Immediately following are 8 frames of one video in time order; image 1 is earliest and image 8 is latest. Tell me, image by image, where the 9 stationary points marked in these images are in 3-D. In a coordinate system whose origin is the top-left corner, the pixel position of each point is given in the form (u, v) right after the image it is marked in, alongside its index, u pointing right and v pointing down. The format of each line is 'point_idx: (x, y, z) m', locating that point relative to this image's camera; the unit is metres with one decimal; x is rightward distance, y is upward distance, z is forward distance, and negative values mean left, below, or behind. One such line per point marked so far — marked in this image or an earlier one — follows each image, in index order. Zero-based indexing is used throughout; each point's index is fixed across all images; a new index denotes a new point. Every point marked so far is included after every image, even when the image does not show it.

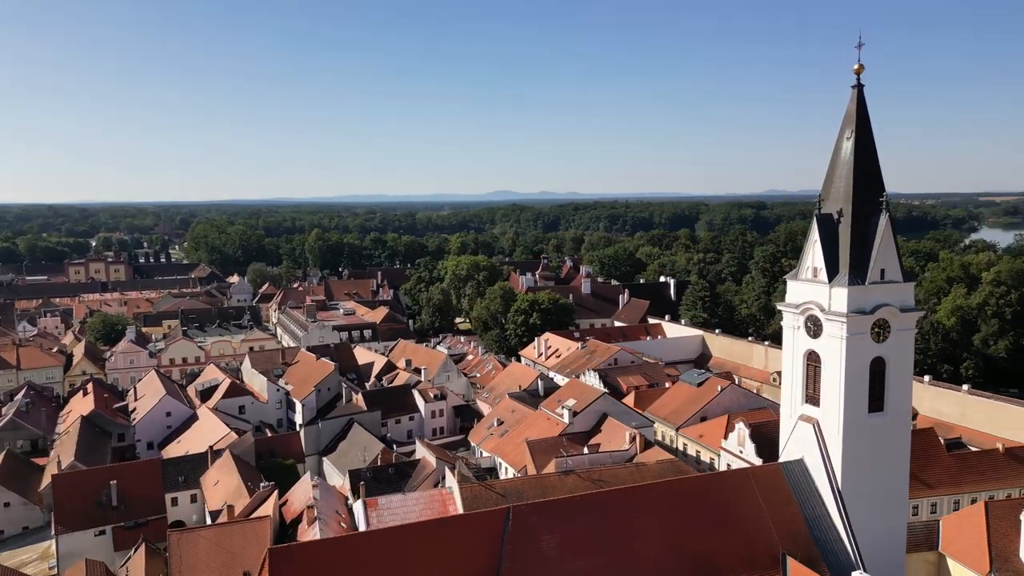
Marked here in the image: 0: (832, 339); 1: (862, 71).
0: (+7.8, -1.3, +17.9) m
1: (+8.7, +5.4, +18.2) m
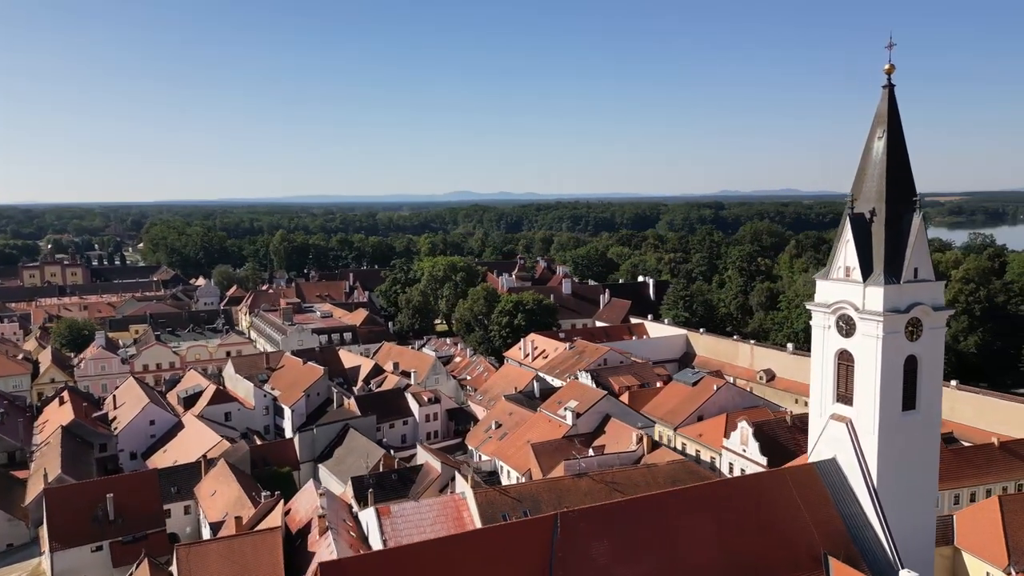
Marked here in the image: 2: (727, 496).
0: (+8.7, -1.2, +17.9) m
1: (+9.5, +5.4, +18.3) m
2: (+5.4, -4.9, +17.3) m
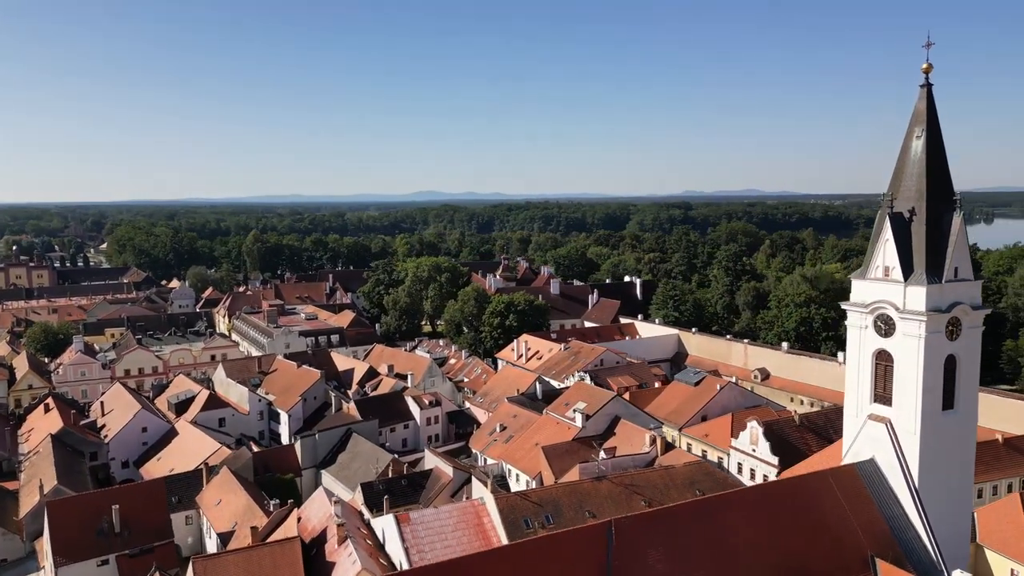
0: (+9.7, -1.2, +17.9) m
1: (+10.4, +5.4, +18.2) m
2: (+6.4, -4.9, +17.1) m
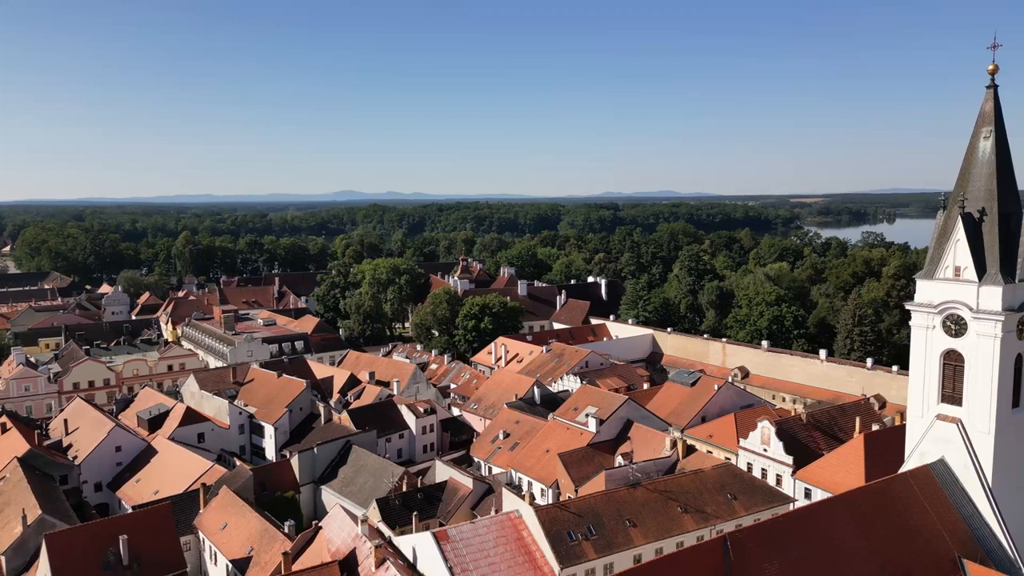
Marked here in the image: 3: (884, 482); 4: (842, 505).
0: (+11.5, -1.2, +17.9) m
1: (+12.2, +5.4, +18.4) m
2: (+8.4, -4.9, +16.8) m
3: (+8.9, -4.7, +17.3) m
4: (+7.5, -4.9, +16.5) m
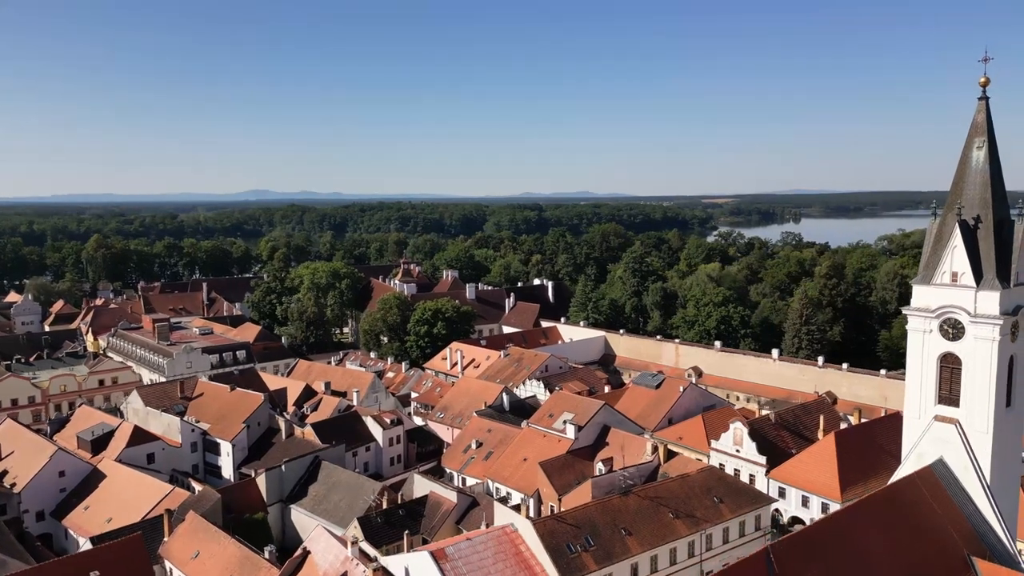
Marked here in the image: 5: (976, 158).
0: (+11.9, -1.3, +18.6) m
1: (+12.4, +5.3, +19.1) m
2: (+8.9, -5.1, +17.1) m
3: (+9.4, -4.8, +17.7) m
4: (+8.1, -5.1, +16.8) m
5: (+12.0, +3.3, +18.8) m
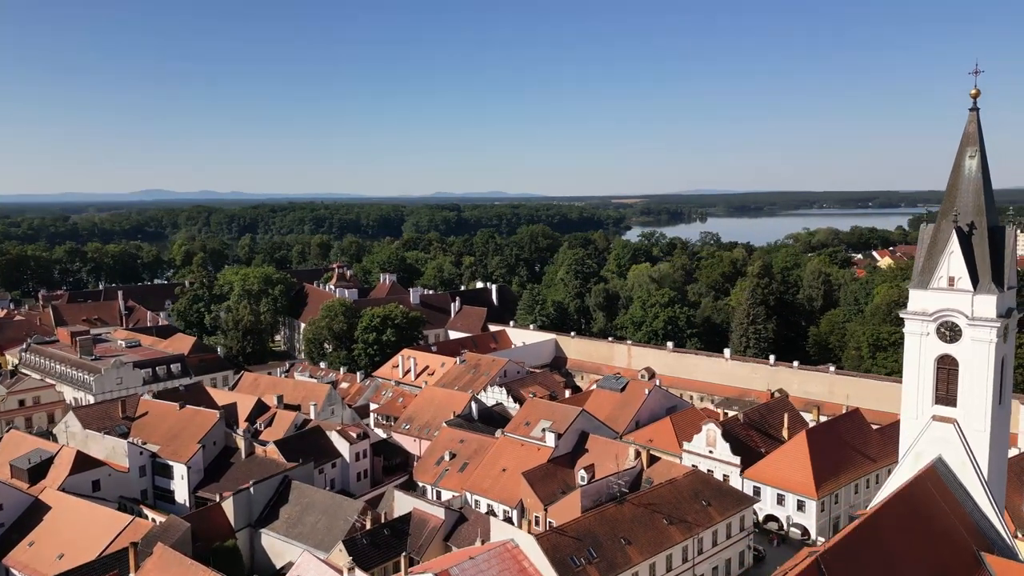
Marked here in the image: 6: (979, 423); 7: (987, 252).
0: (+12.3, -1.5, +19.3) m
1: (+12.6, +5.2, +19.9) m
2: (+9.5, -5.3, +17.6) m
3: (+10.0, -5.0, +18.2) m
4: (+8.8, -5.3, +17.1) m
5: (+12.3, +3.2, +19.6) m
6: (+12.4, -3.6, +19.4) m
7: (+12.5, +0.9, +19.3) m
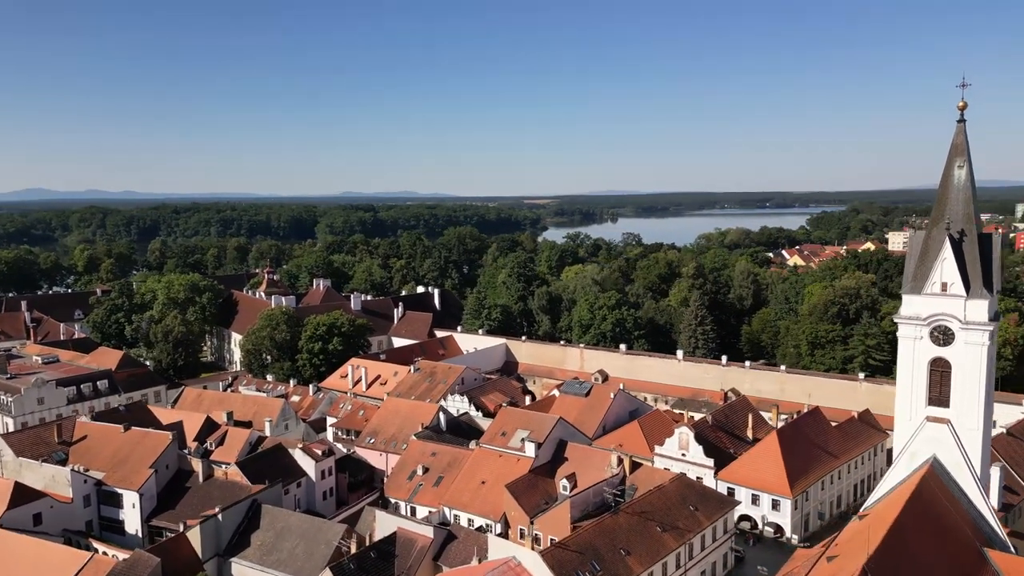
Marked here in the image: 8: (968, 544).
0: (+12.6, -1.6, +20.1) m
1: (+12.8, +5.1, +20.7) m
2: (+10.1, -5.4, +18.1) m
3: (+10.5, -5.1, +18.7) m
4: (+9.4, -5.5, +17.5) m
5: (+12.5, +3.1, +20.4) m
6: (+12.8, -3.7, +20.2) m
7: (+12.8, +0.8, +20.1) m
8: (+11.4, -6.4, +18.4) m
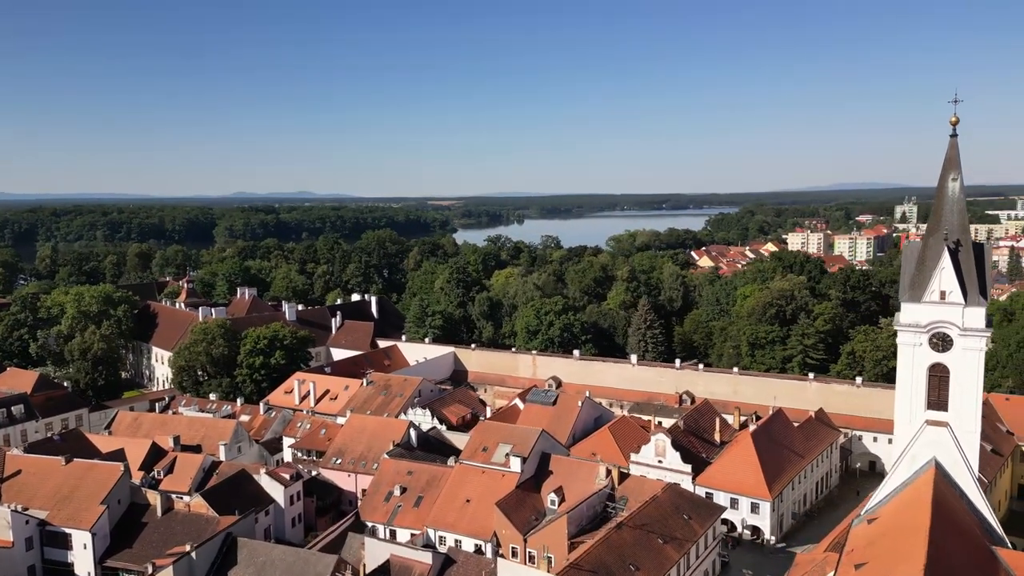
0: (+13.1, -1.8, +21.0) m
1: (+13.1, +4.9, +21.6) m
2: (+11.0, -5.7, +18.6) m
3: (+11.2, -5.4, +19.3) m
4: (+10.3, -5.7, +18.0) m
5: (+12.9, +2.9, +21.3) m
6: (+13.3, -3.9, +21.1) m
7: (+13.3, +0.6, +21.0) m
8: (+12.2, -6.7, +19.1) m
